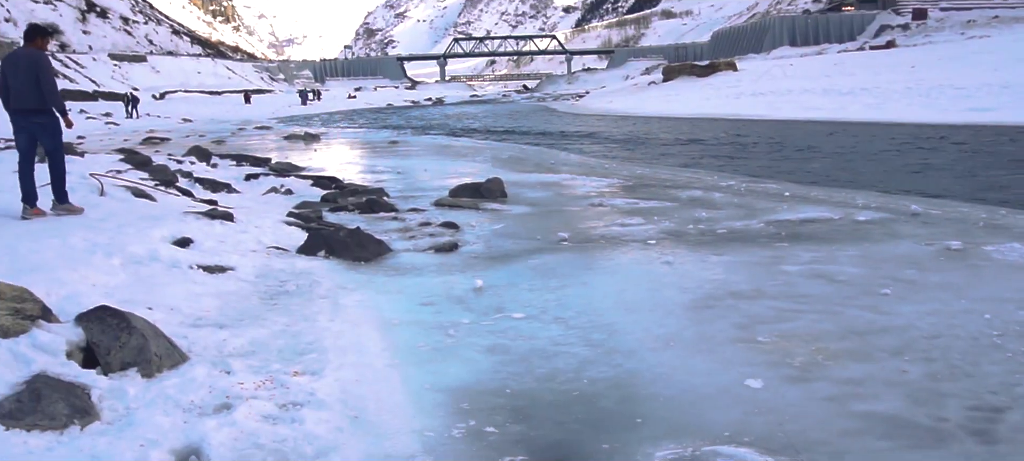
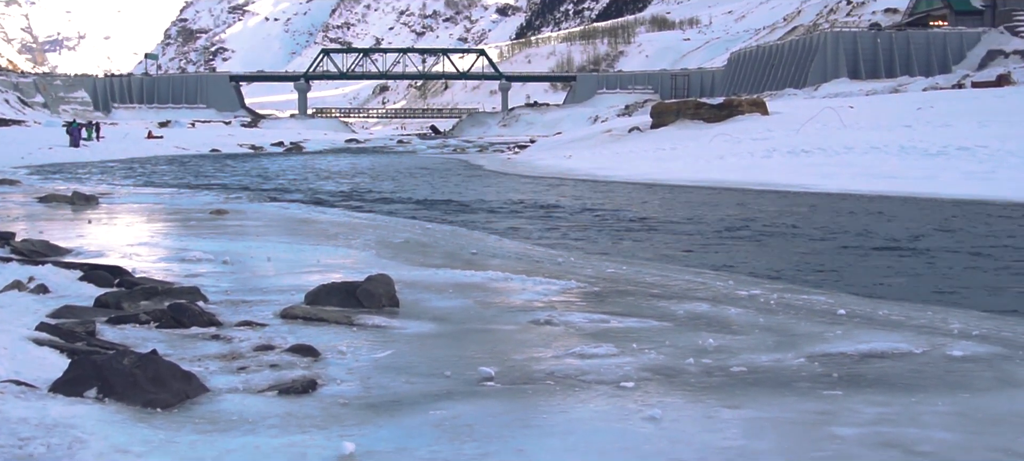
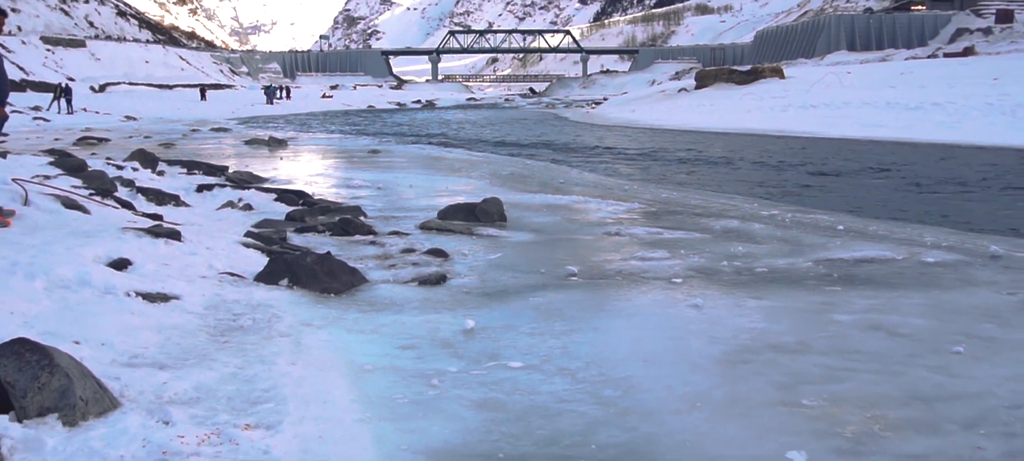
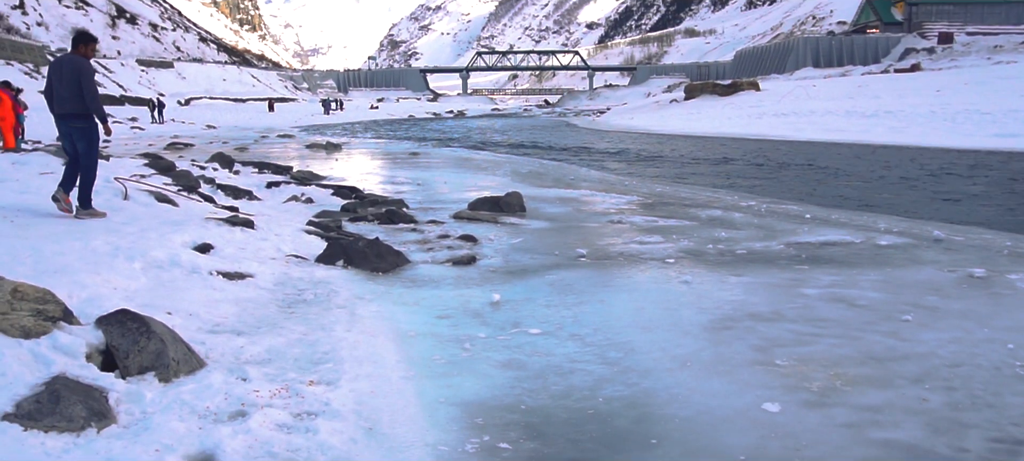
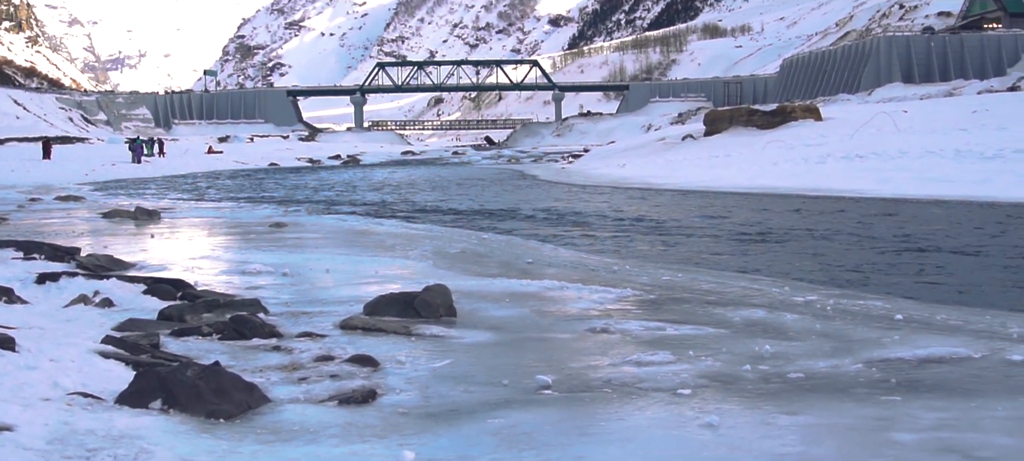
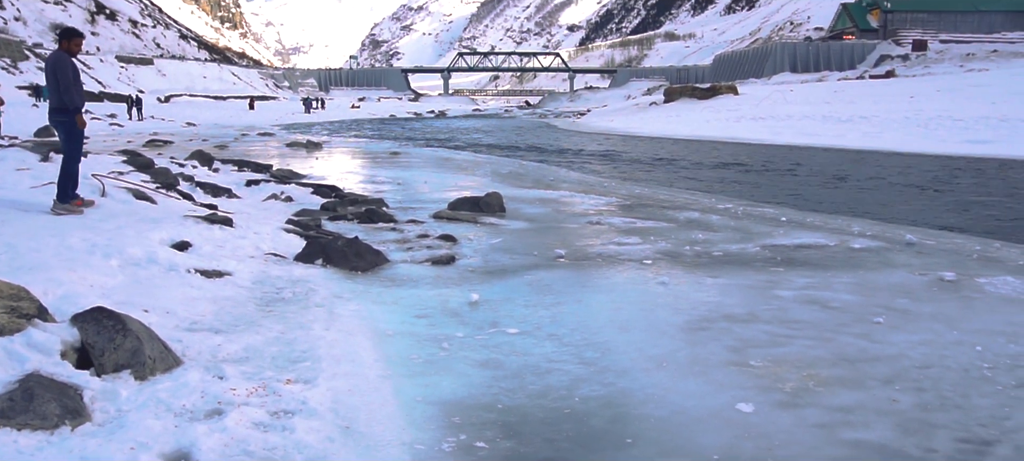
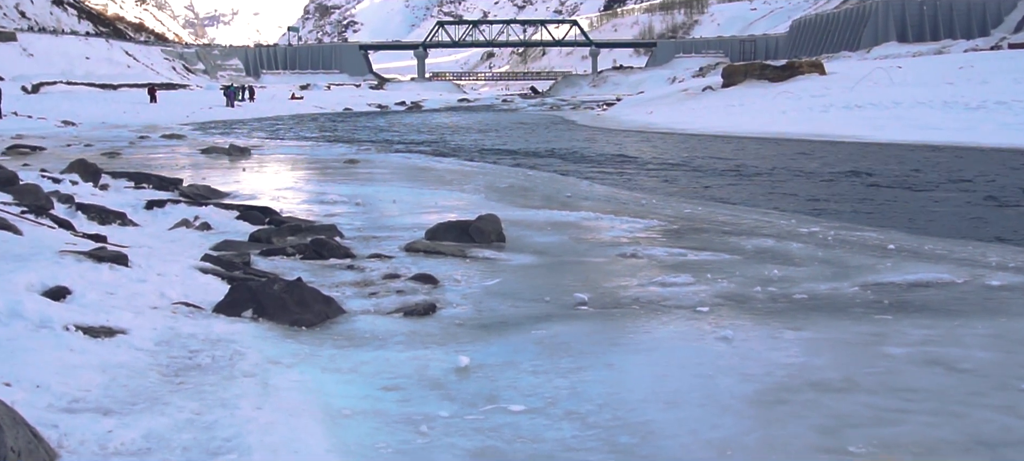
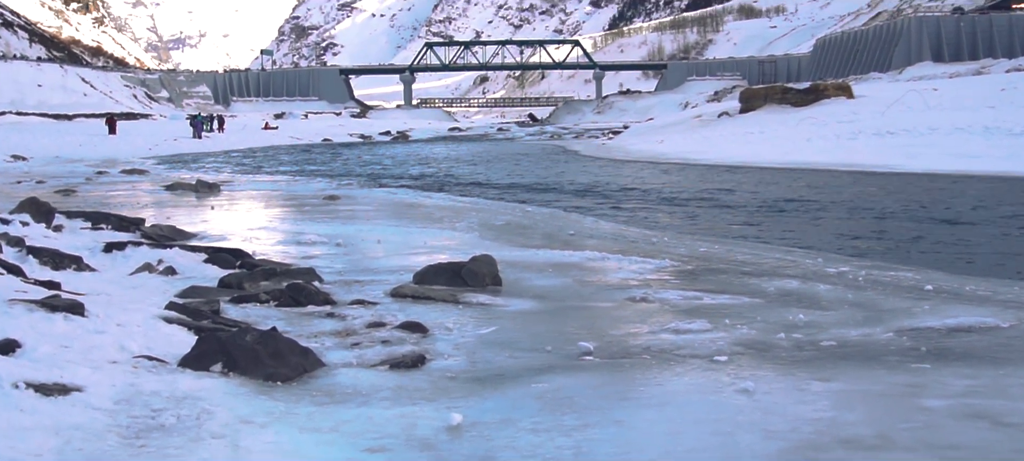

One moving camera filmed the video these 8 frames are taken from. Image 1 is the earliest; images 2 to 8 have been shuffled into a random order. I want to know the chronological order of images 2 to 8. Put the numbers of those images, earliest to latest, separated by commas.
4, 6, 3, 7, 8, 5, 2
